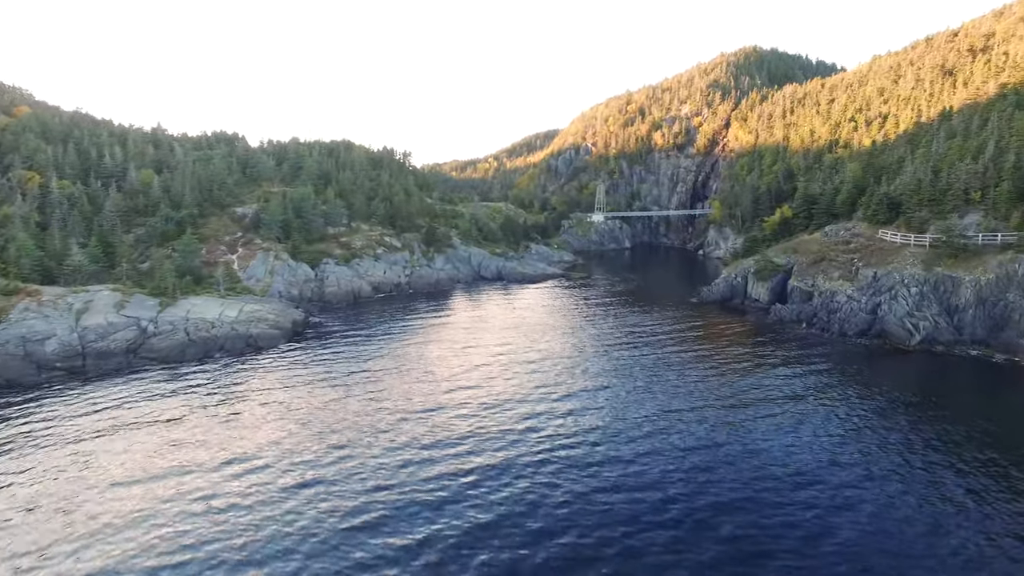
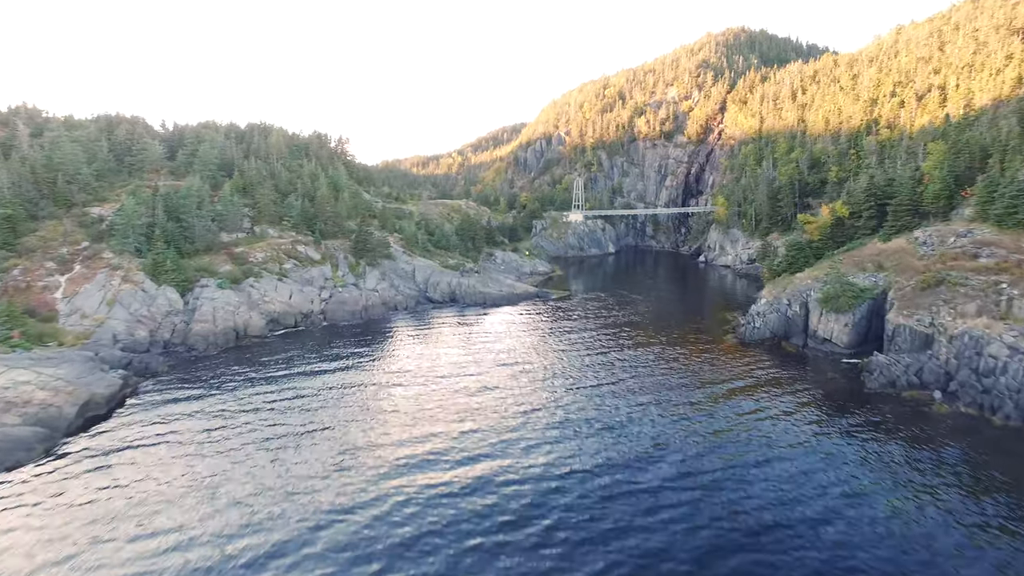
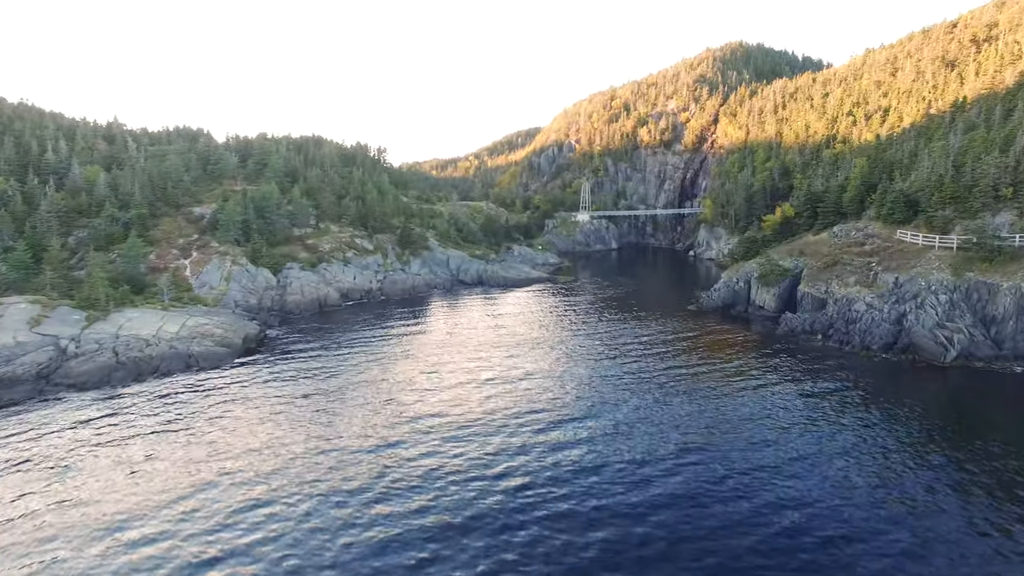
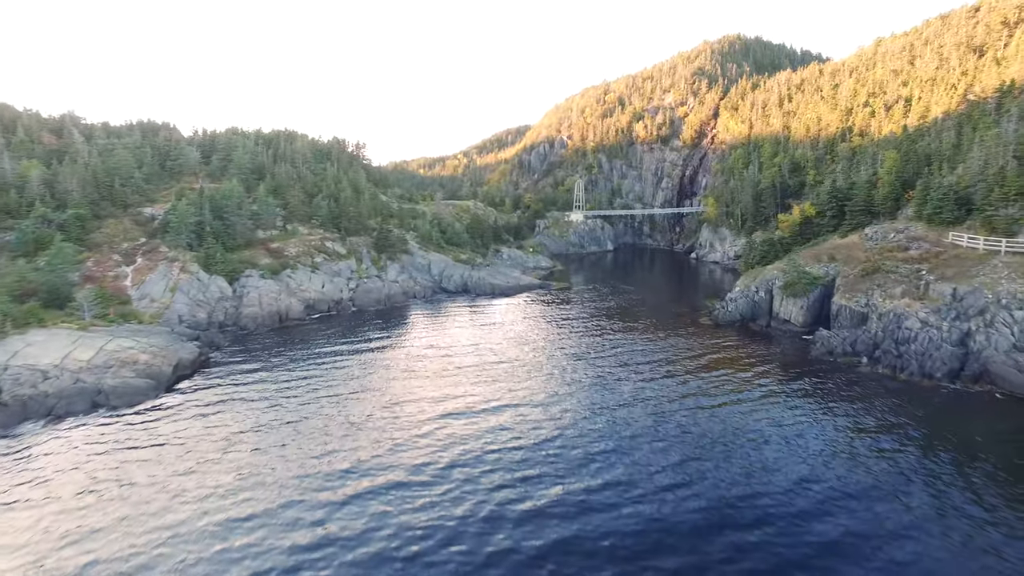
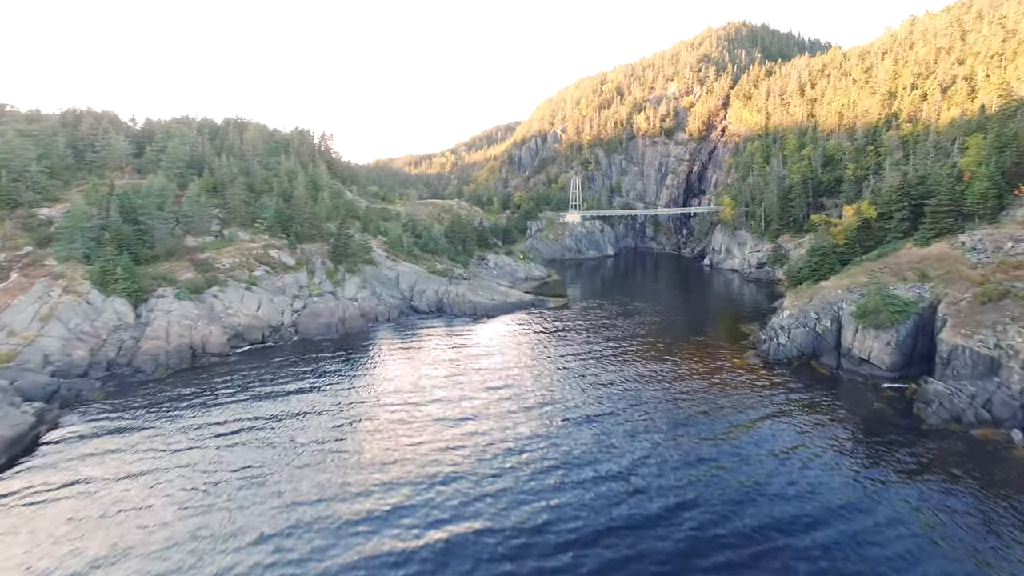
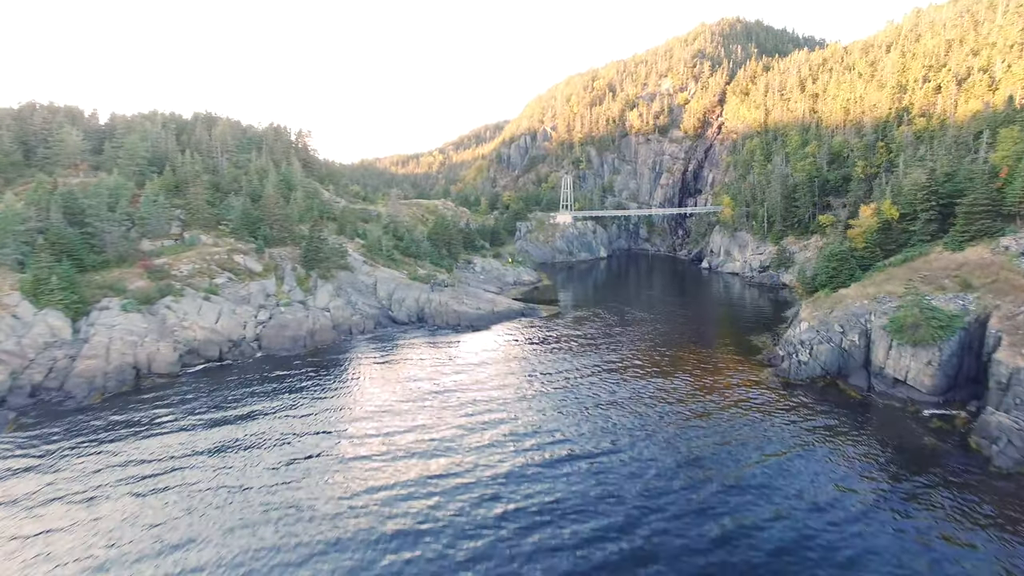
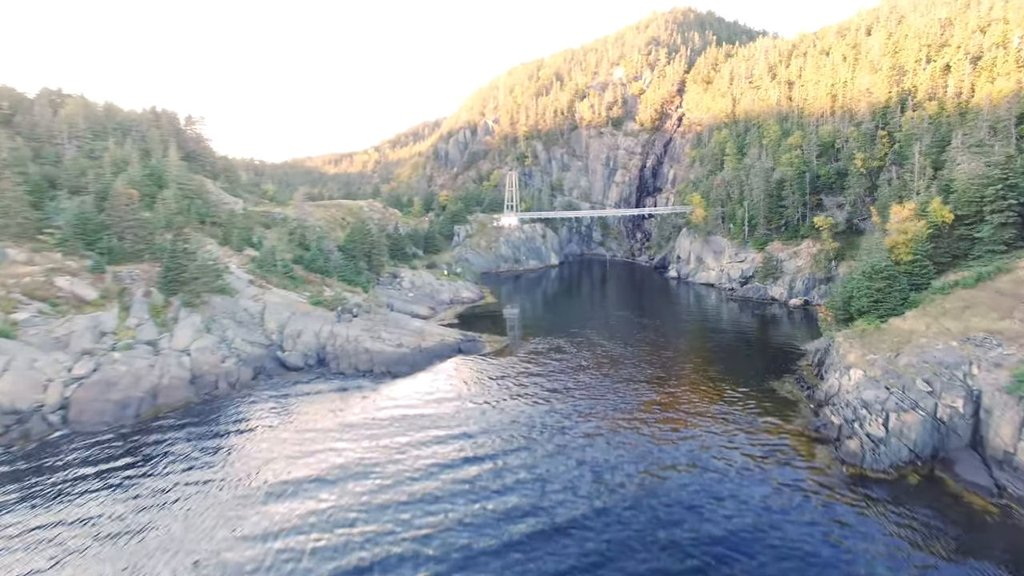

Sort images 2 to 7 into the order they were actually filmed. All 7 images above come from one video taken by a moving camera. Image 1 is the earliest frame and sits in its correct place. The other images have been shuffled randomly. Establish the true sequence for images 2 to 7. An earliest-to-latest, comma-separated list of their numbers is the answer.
3, 4, 2, 5, 6, 7
